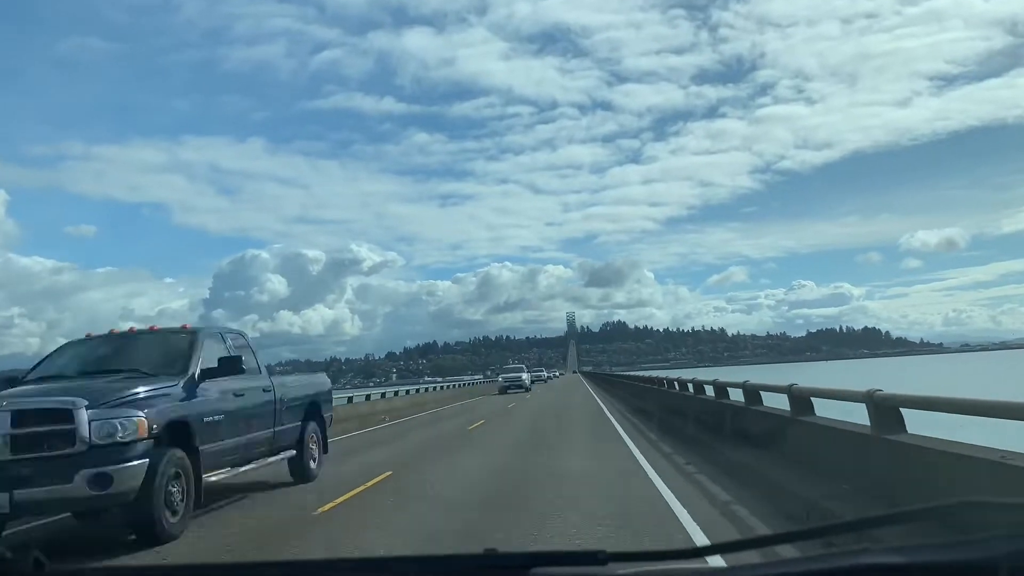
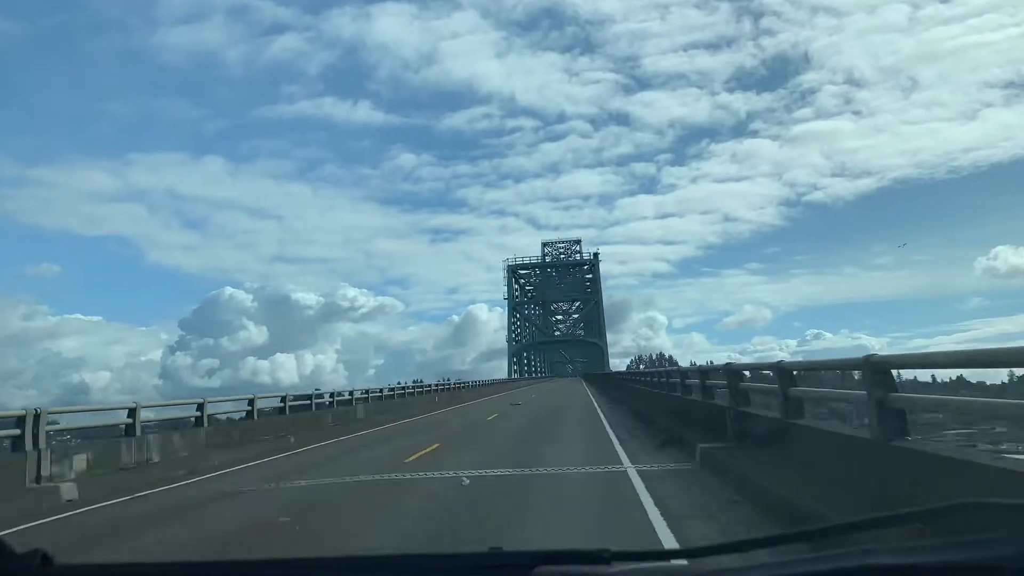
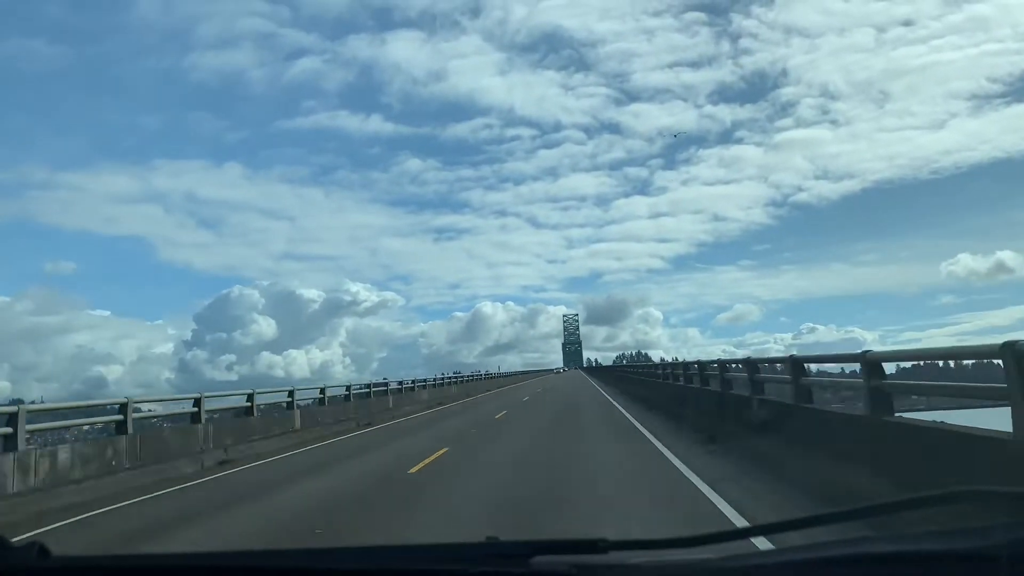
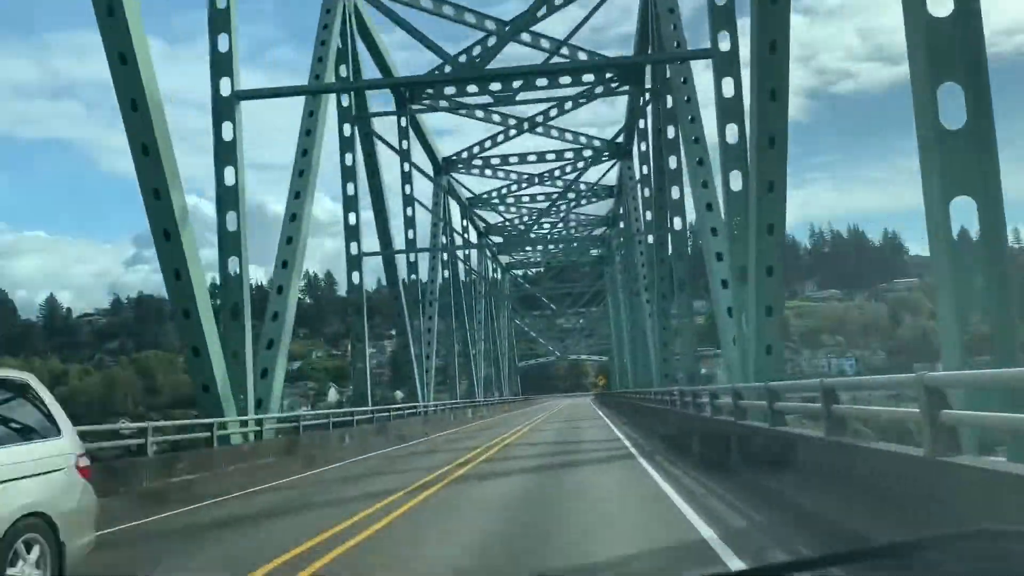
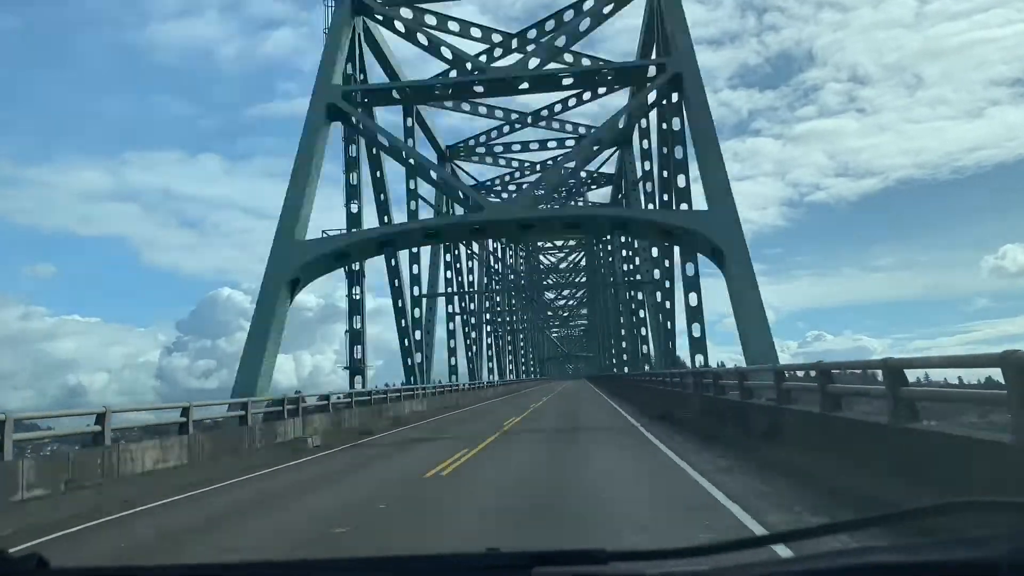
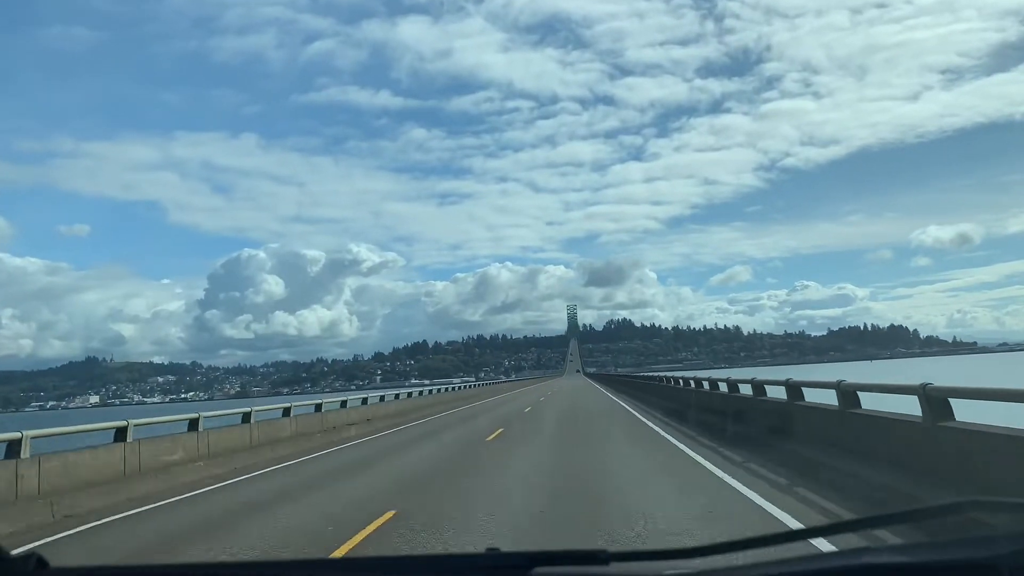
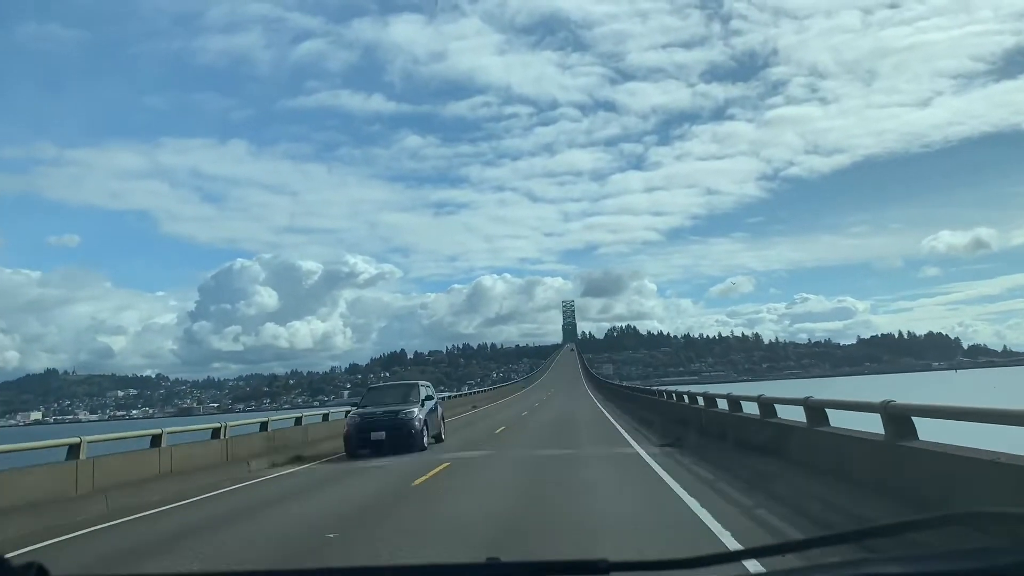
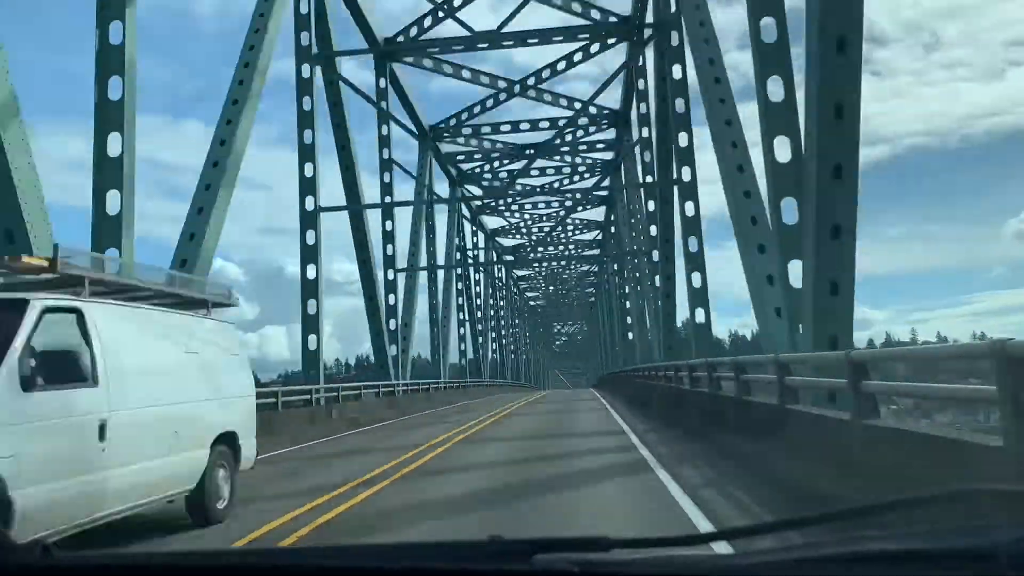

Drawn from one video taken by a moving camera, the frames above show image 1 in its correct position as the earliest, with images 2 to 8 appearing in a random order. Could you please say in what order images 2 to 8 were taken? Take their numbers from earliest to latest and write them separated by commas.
6, 7, 3, 2, 5, 8, 4
